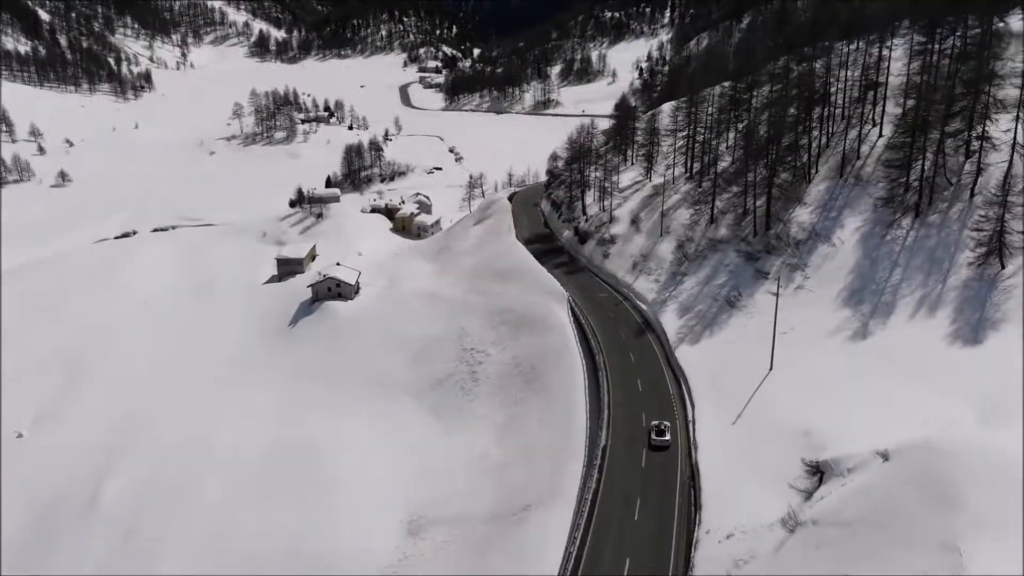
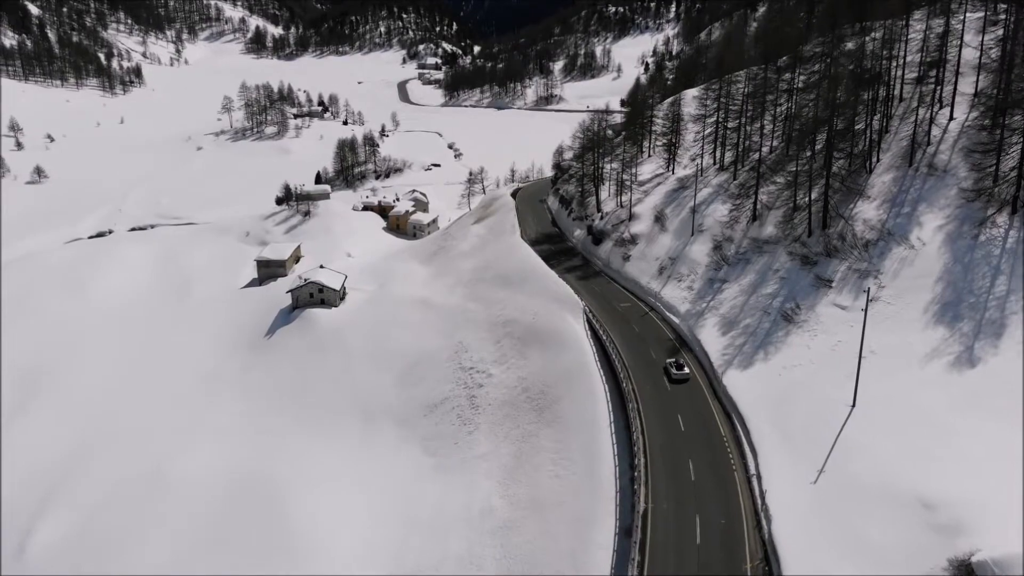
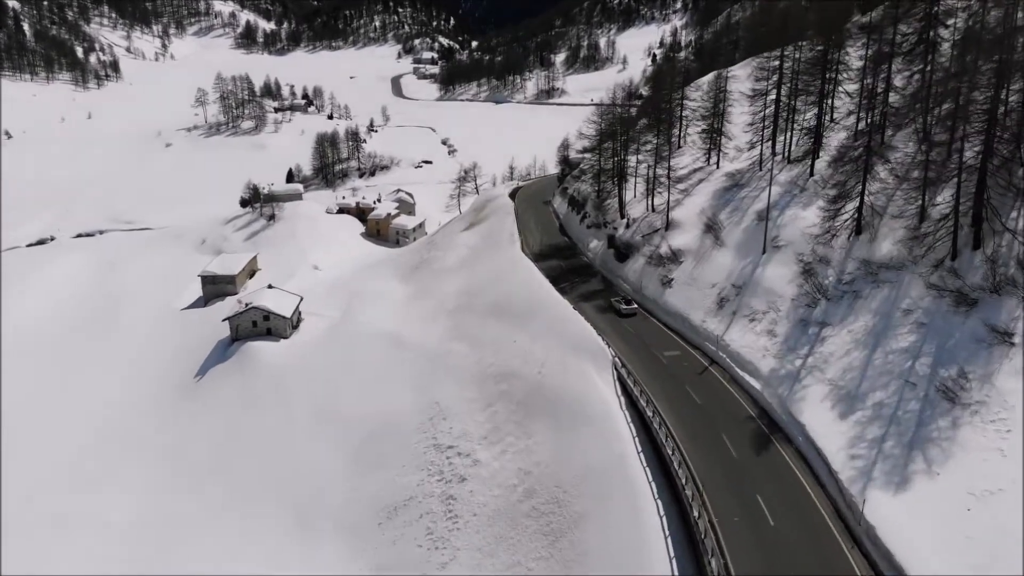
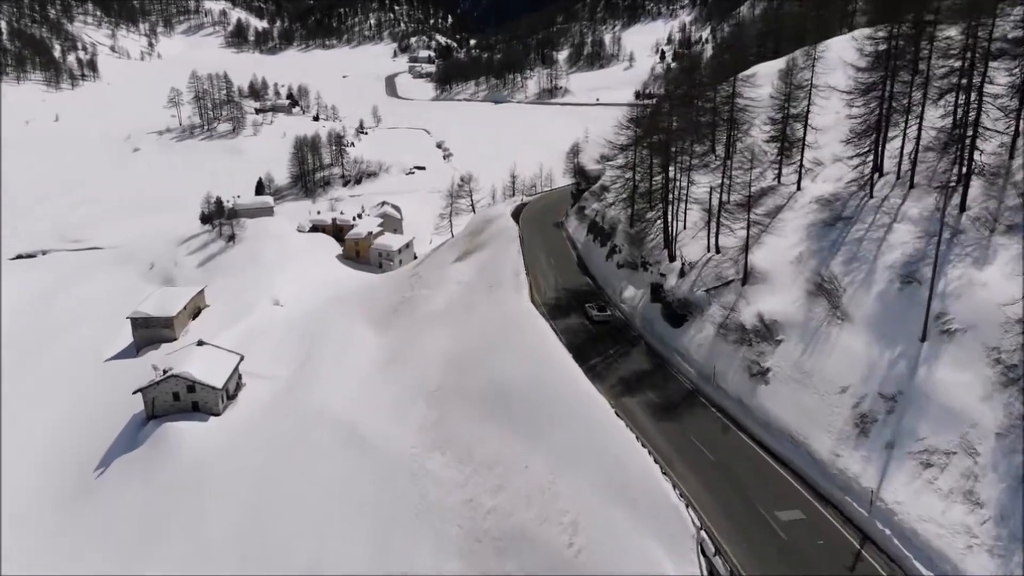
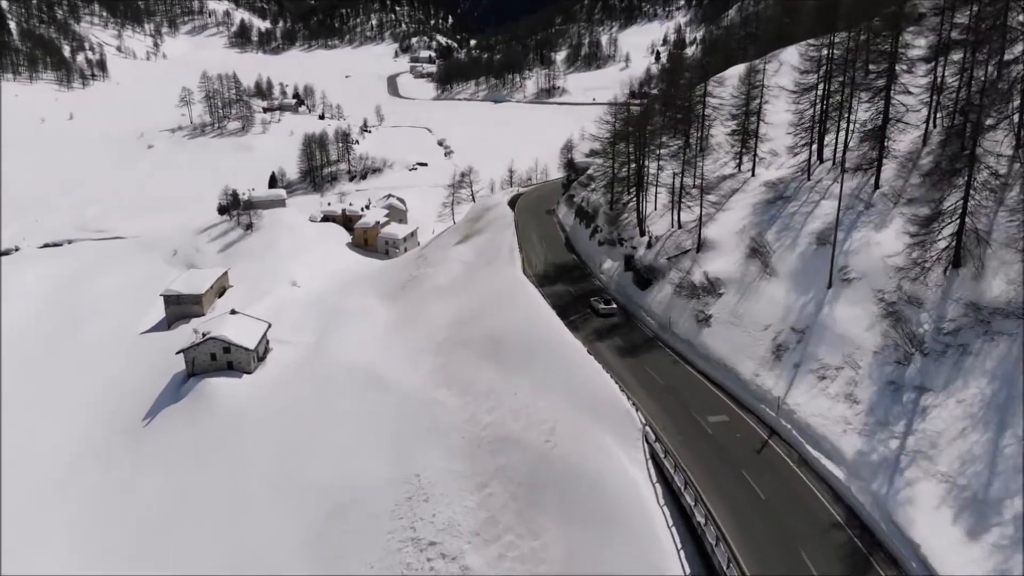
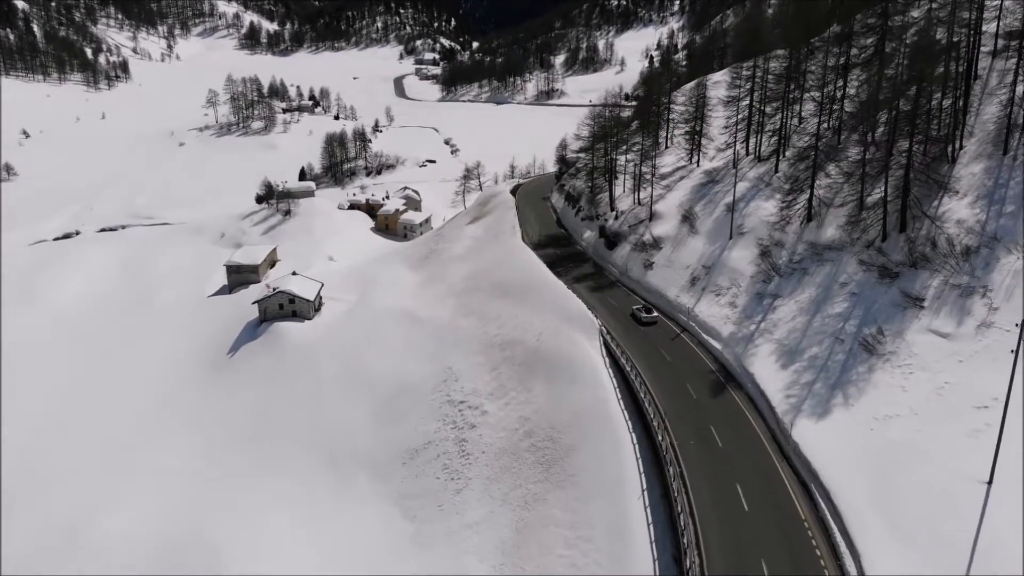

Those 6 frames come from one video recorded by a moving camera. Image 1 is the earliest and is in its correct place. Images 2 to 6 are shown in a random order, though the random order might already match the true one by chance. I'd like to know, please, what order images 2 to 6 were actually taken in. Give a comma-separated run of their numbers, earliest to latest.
2, 6, 3, 5, 4
